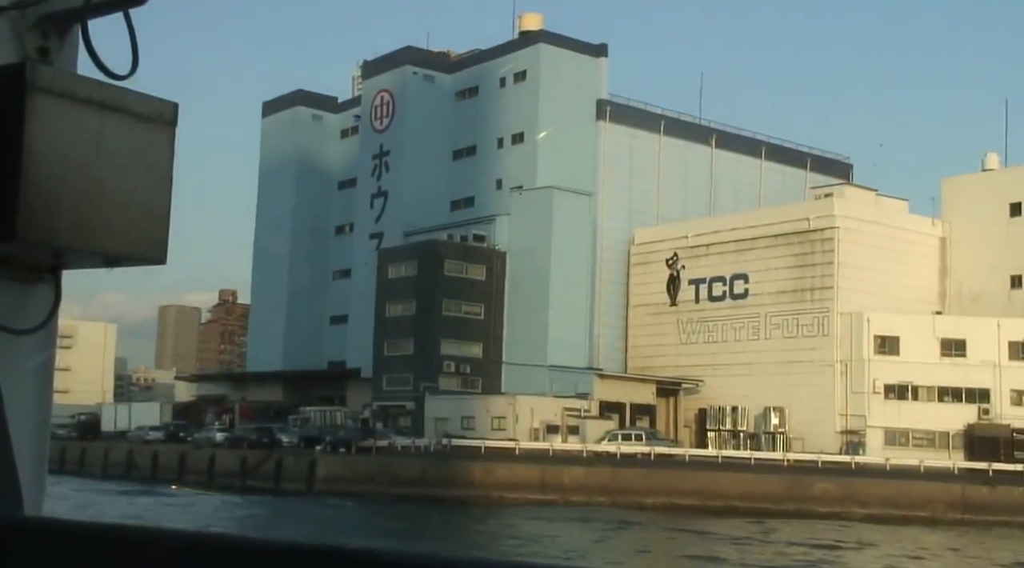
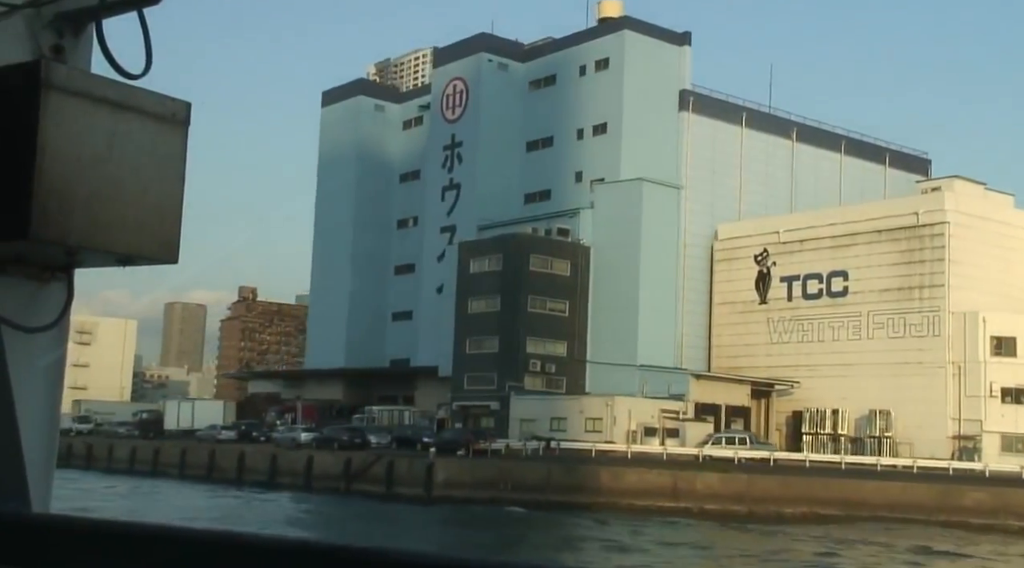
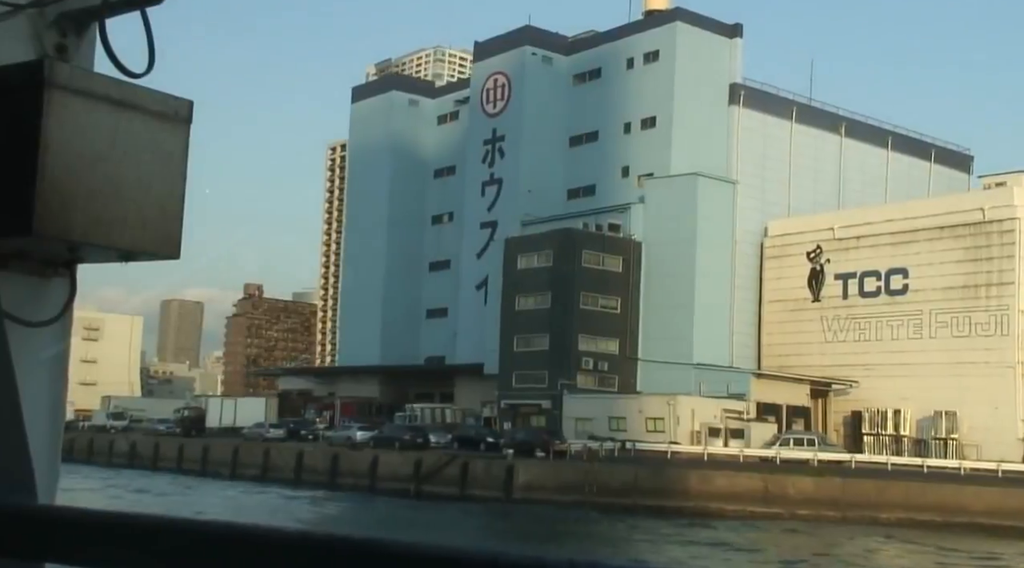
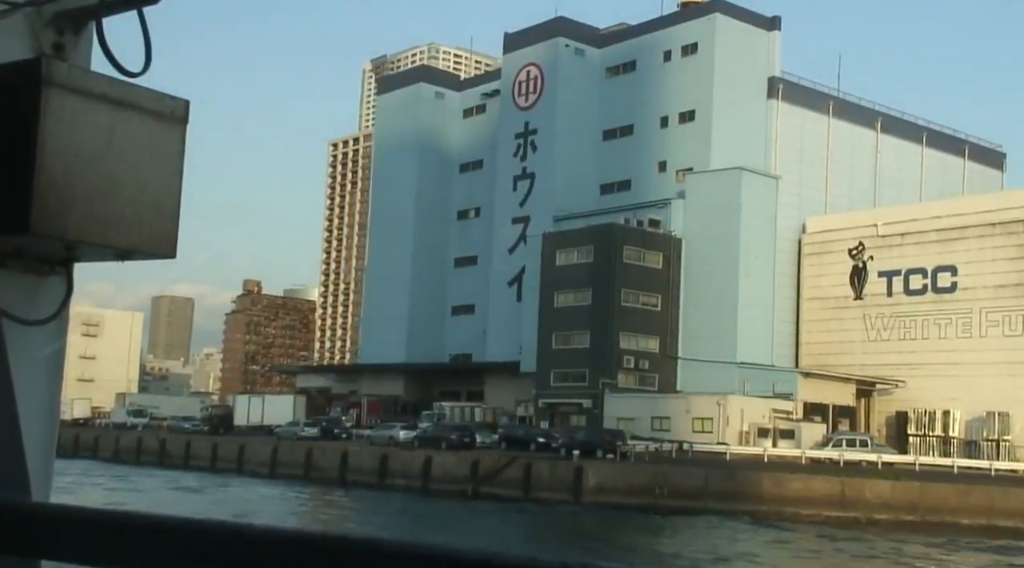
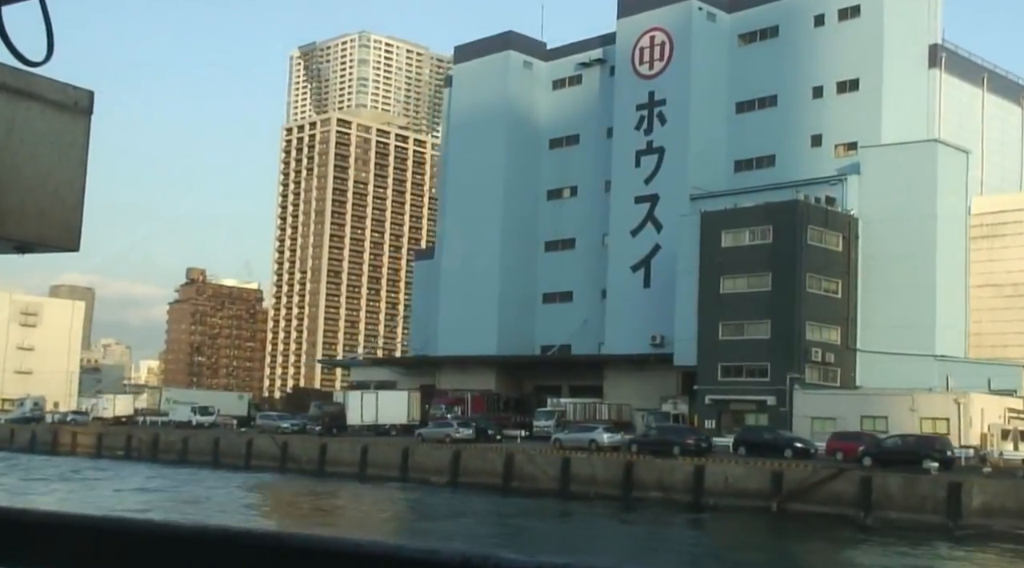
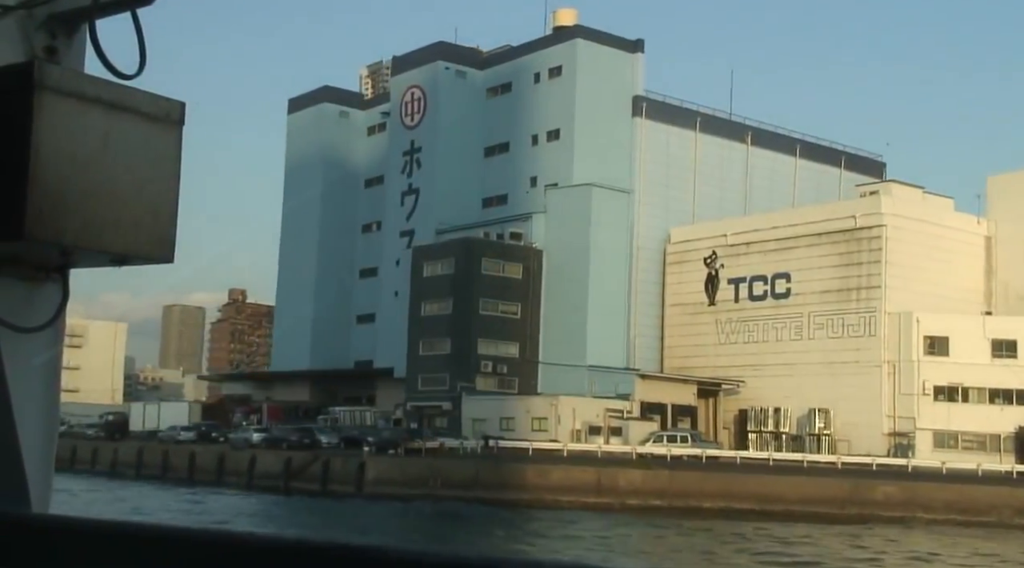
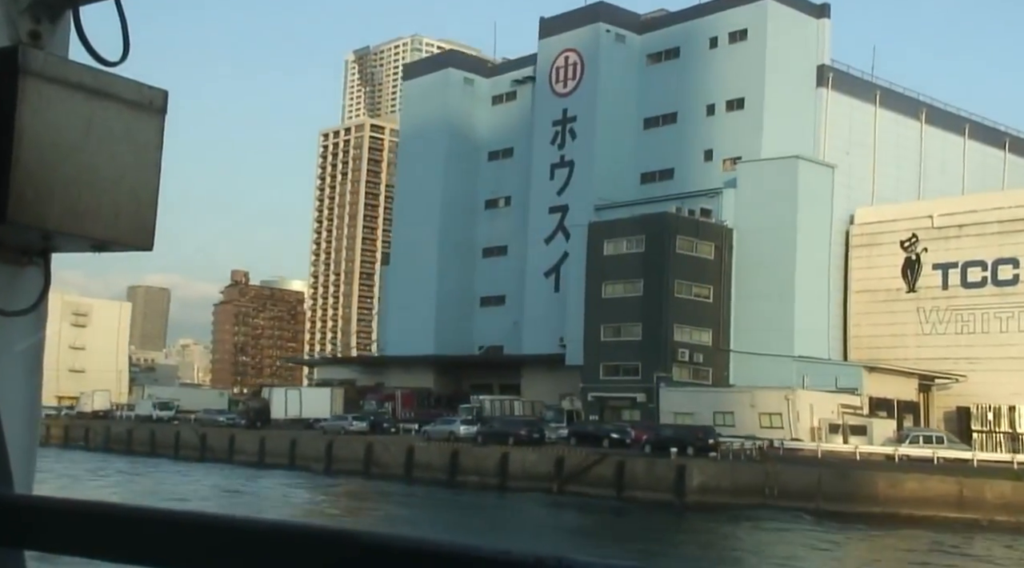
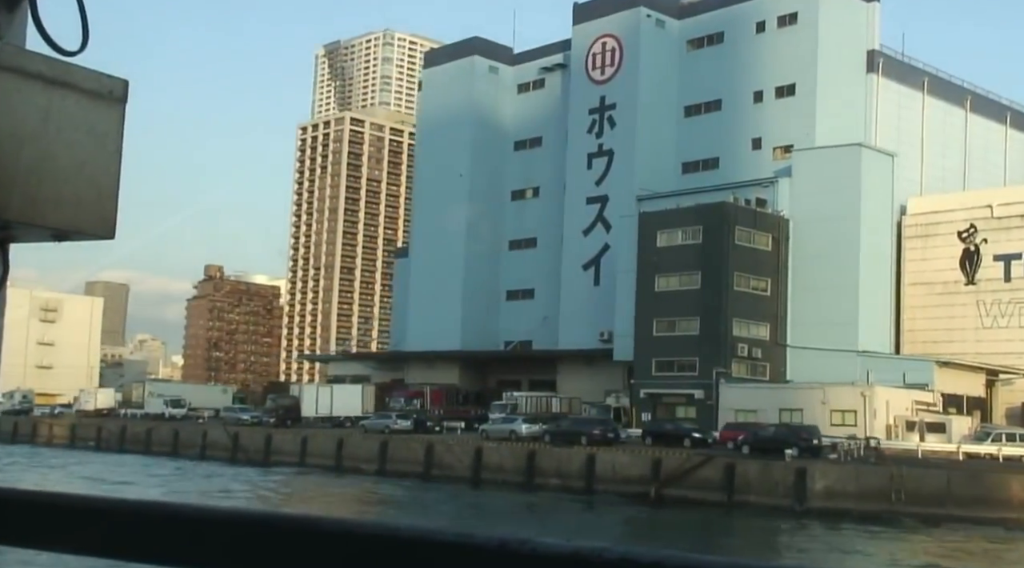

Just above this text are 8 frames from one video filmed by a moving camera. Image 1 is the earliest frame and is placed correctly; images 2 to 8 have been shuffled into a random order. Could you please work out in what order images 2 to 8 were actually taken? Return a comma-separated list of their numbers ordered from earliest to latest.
6, 2, 3, 4, 7, 8, 5
